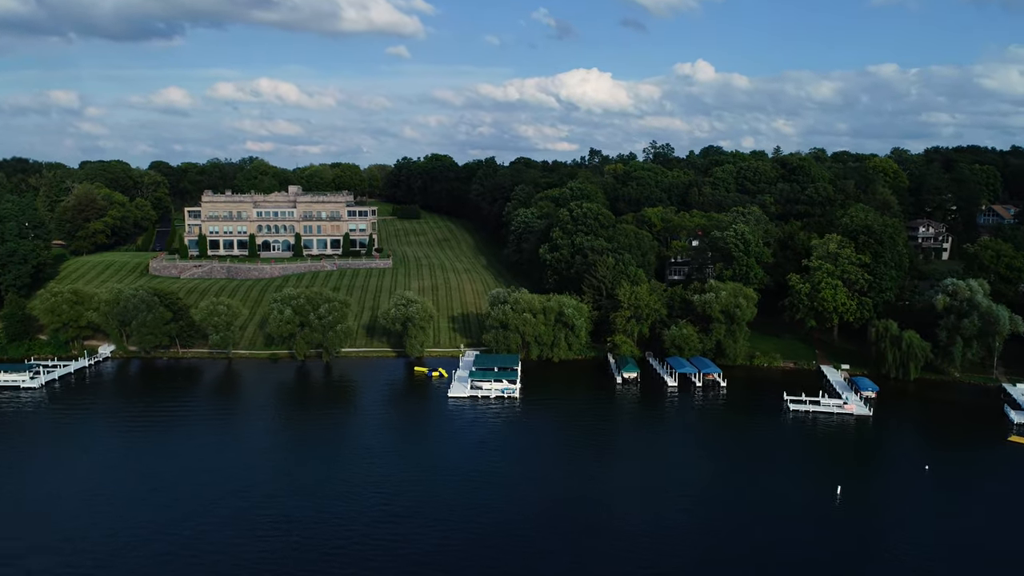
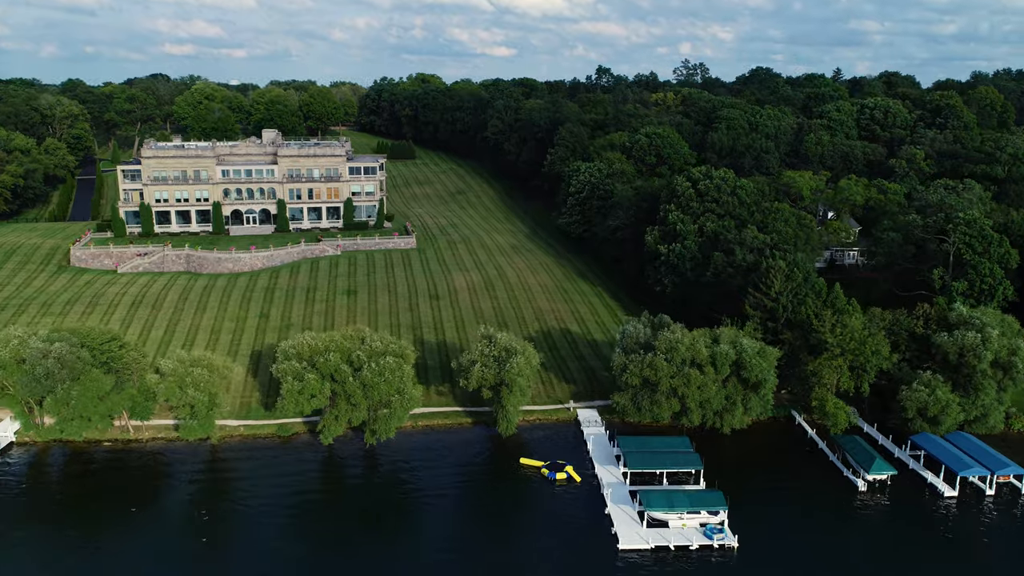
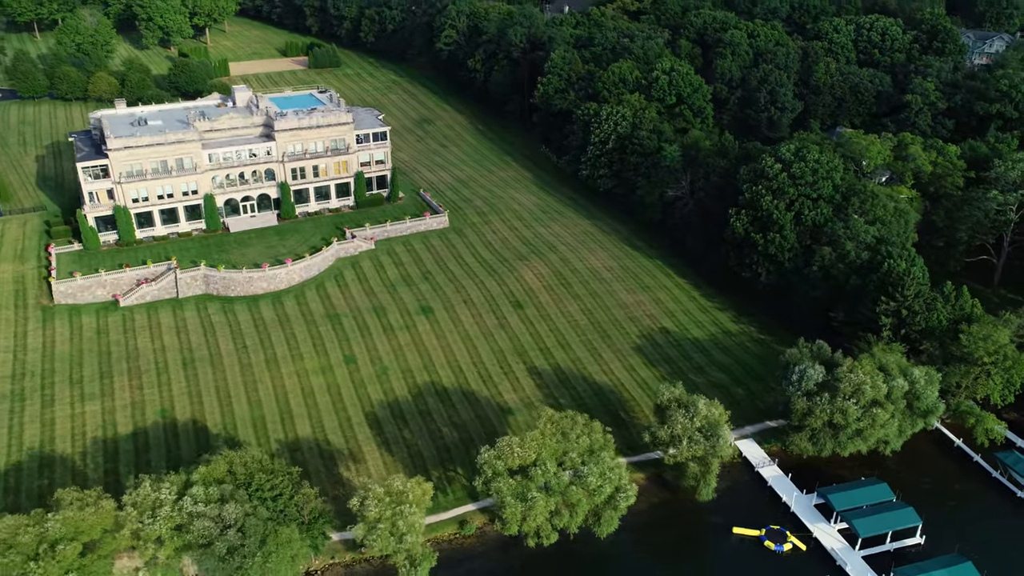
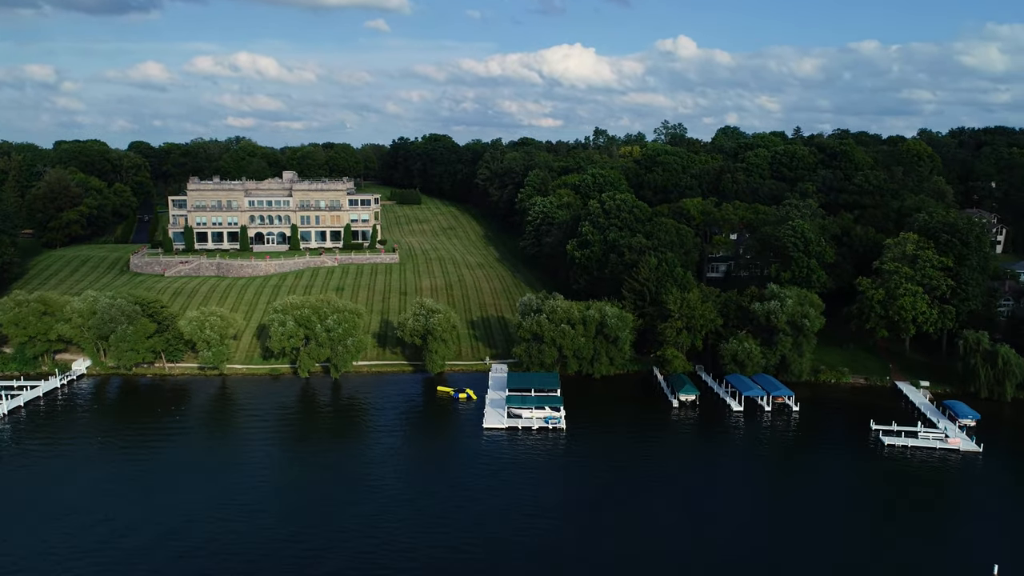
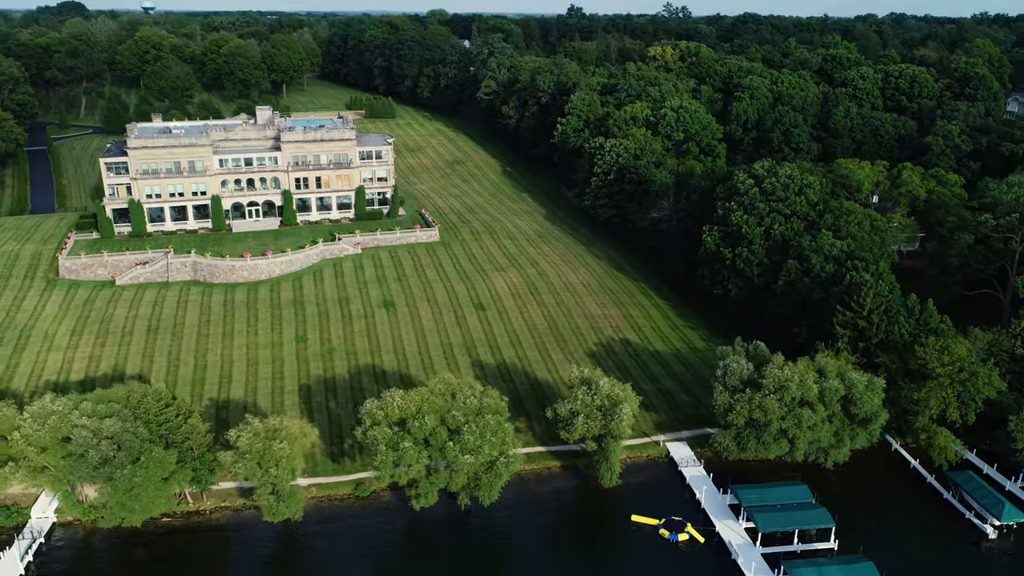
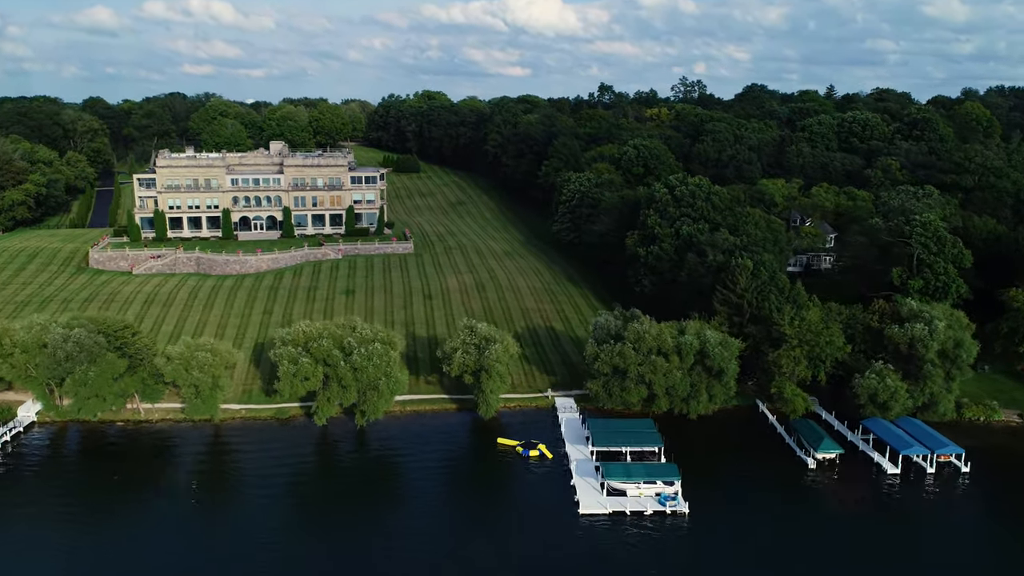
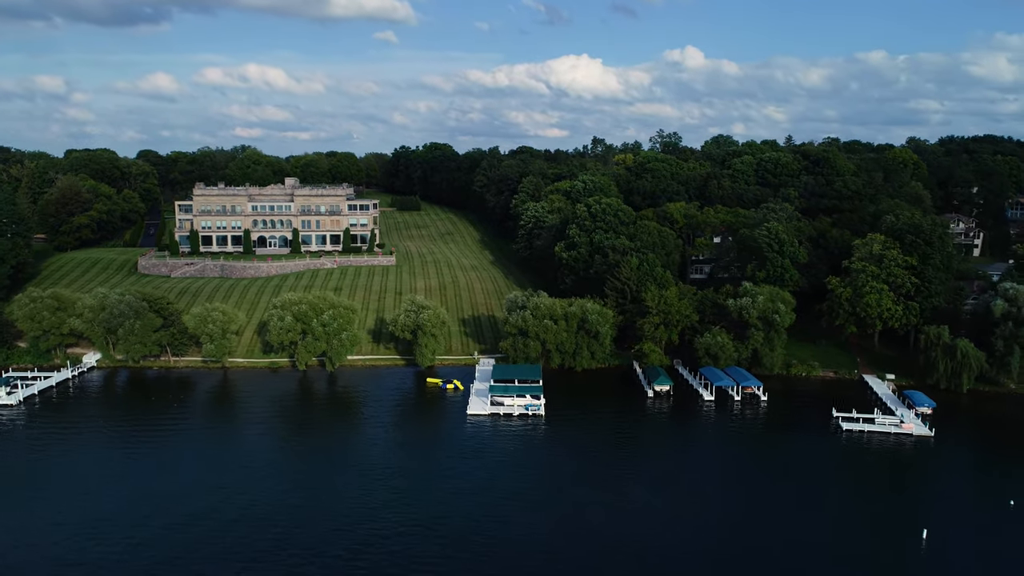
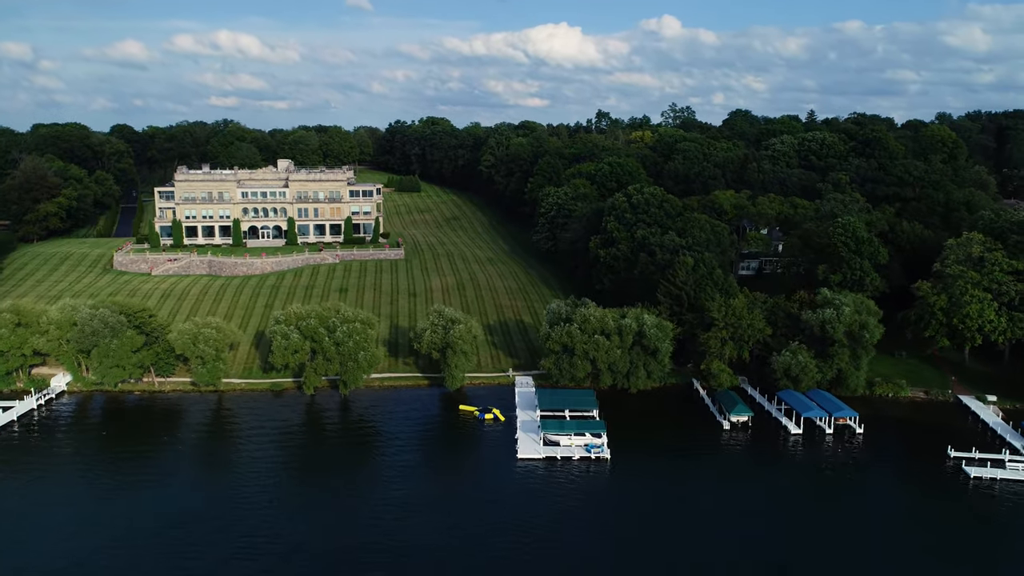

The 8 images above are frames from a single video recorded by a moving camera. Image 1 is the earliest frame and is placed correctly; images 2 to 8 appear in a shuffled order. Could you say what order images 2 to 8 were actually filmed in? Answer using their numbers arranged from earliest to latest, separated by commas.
7, 4, 8, 6, 2, 5, 3
